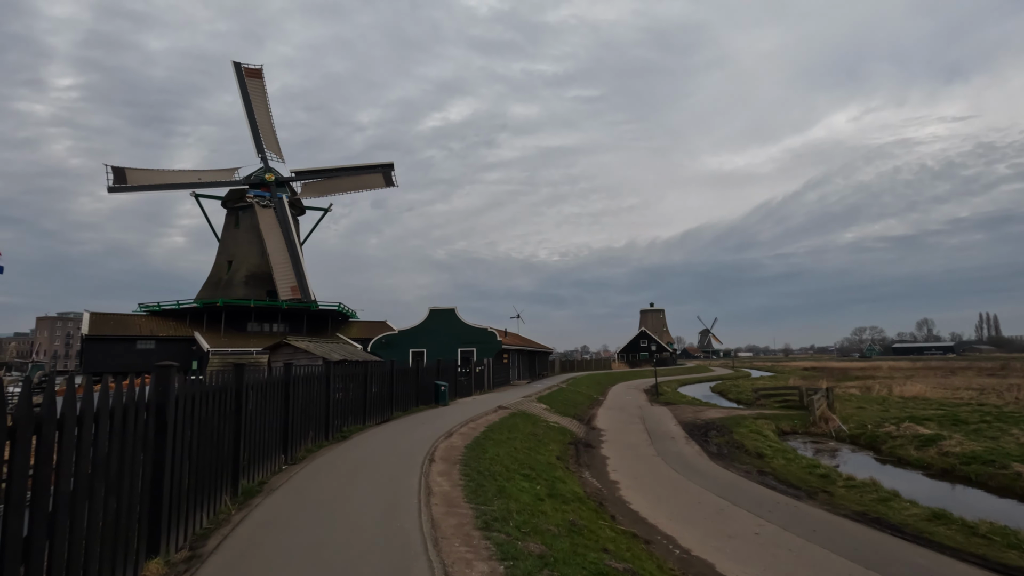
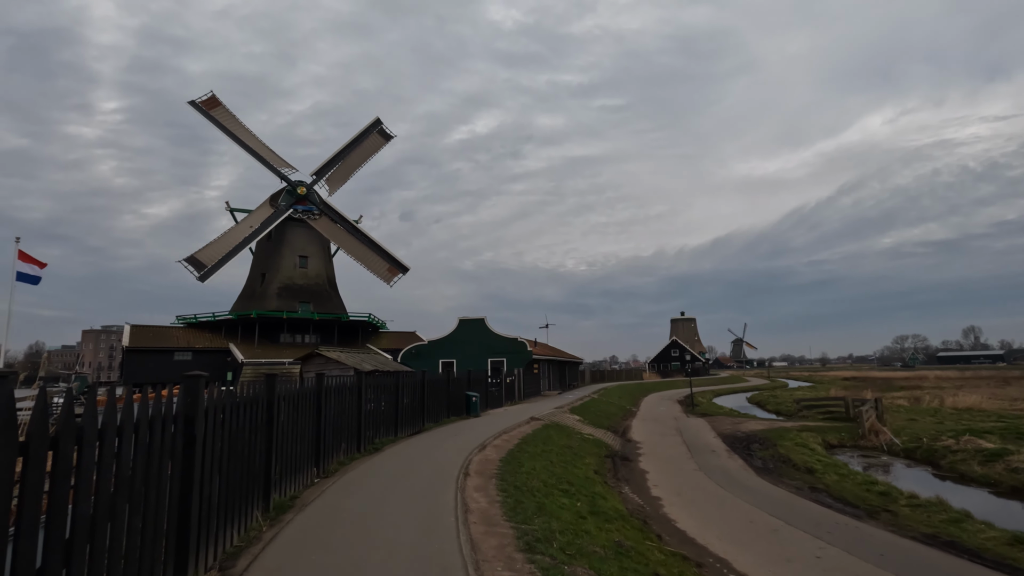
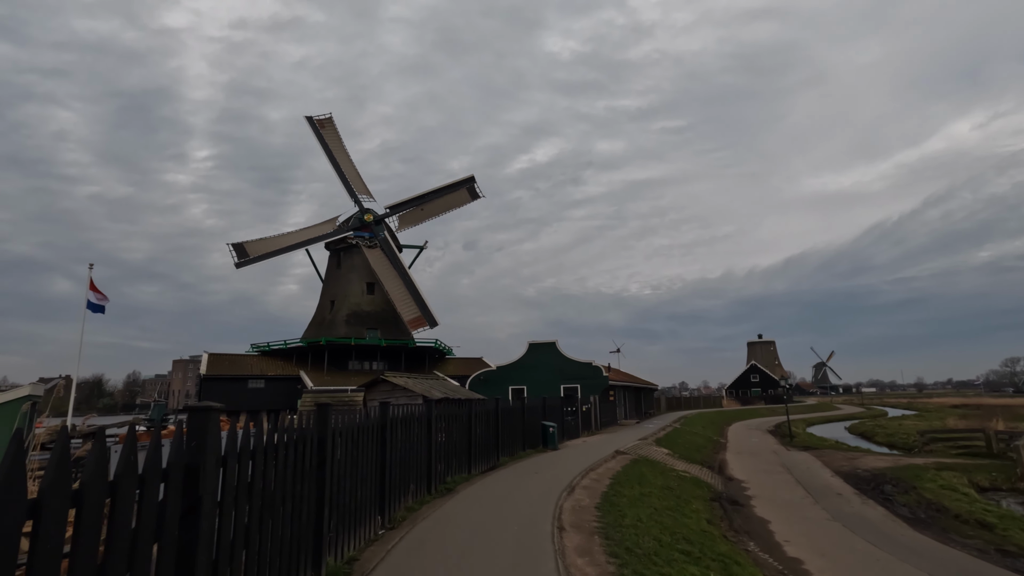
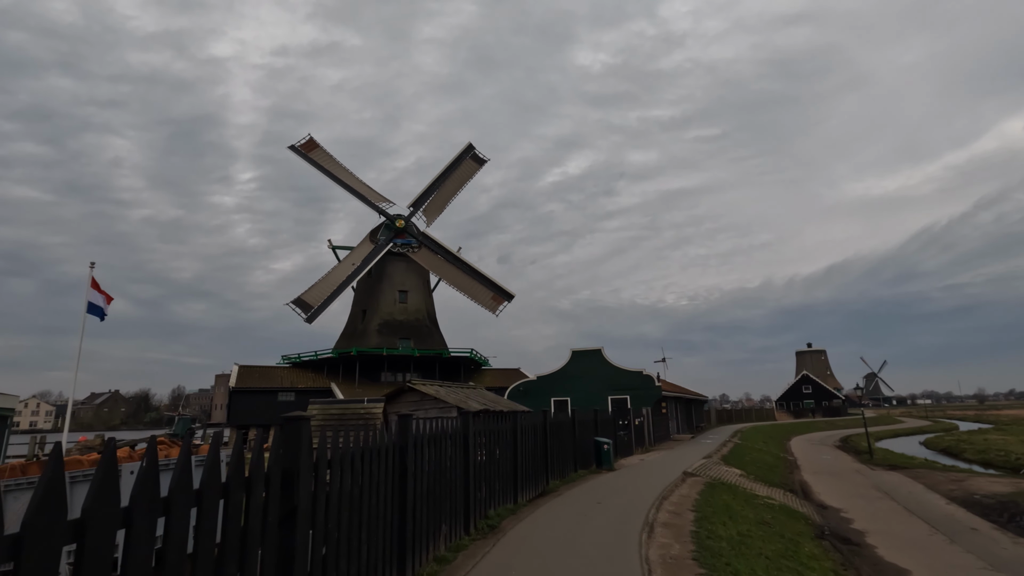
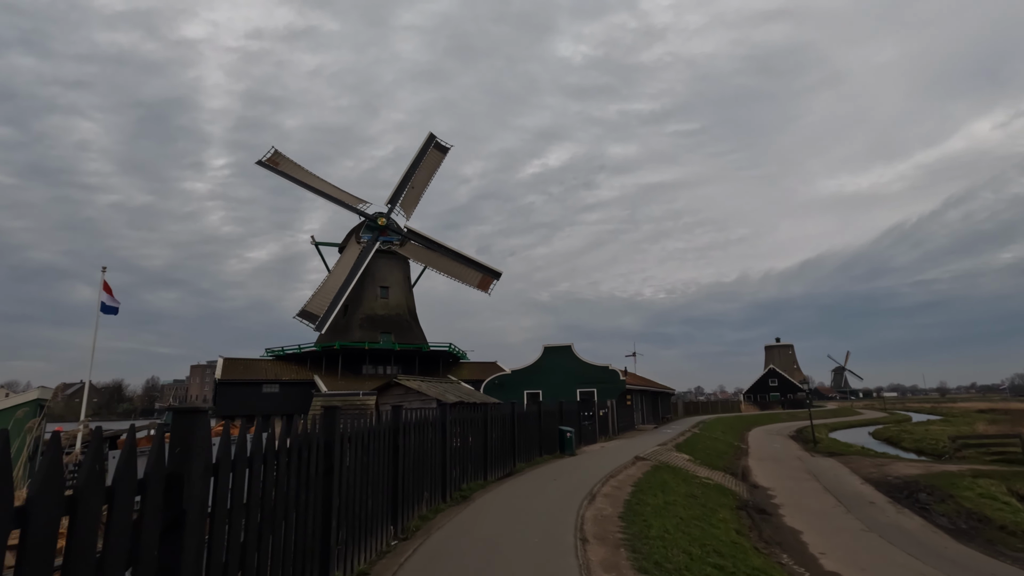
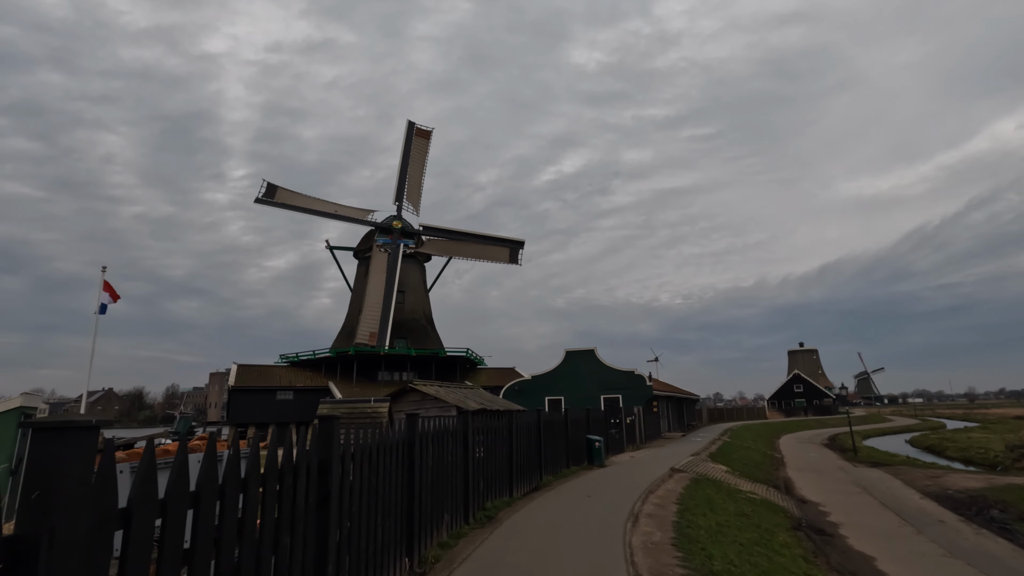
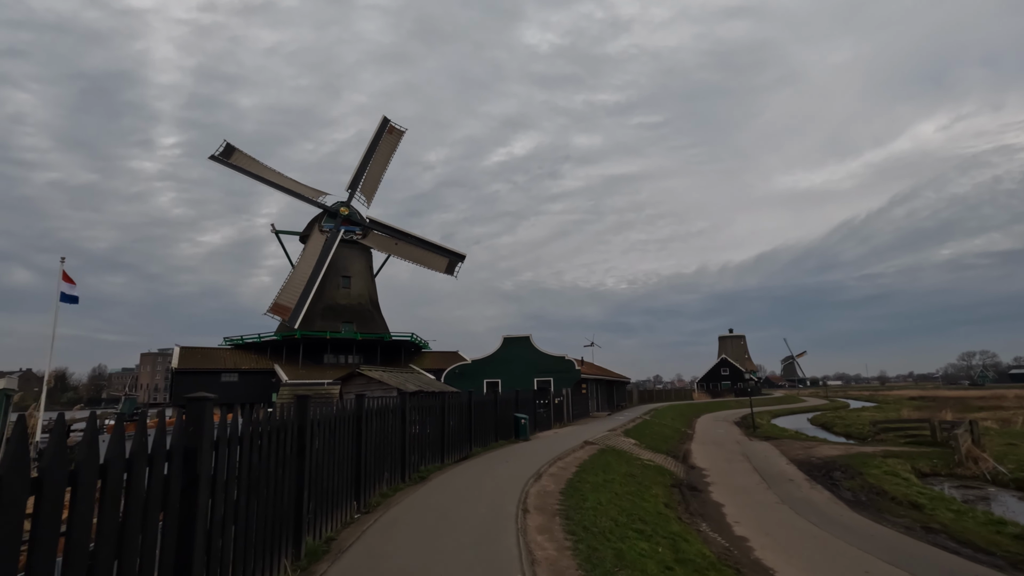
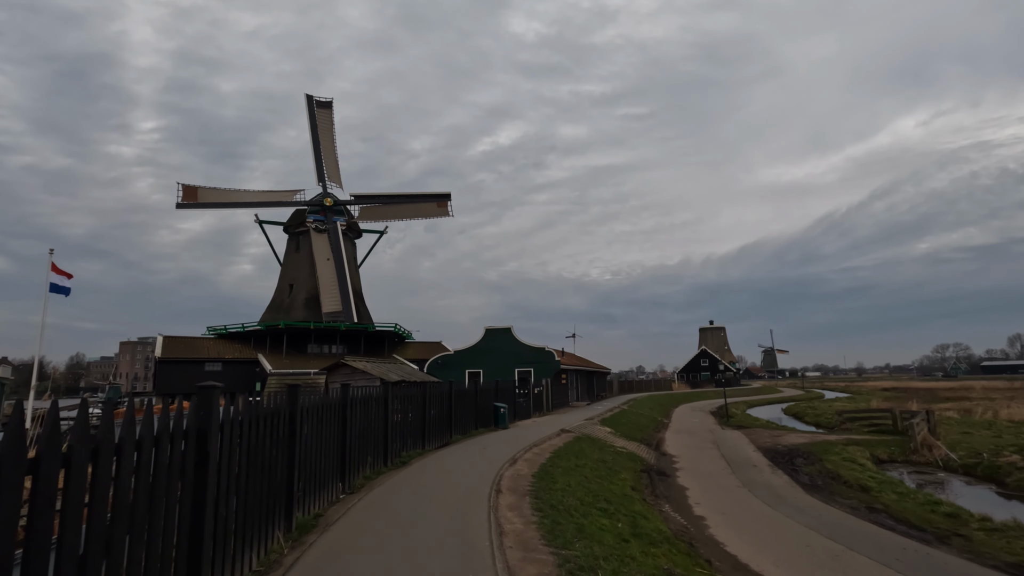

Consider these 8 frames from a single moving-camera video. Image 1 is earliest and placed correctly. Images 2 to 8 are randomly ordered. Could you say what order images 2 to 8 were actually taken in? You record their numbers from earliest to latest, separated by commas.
2, 8, 7, 3, 5, 6, 4
